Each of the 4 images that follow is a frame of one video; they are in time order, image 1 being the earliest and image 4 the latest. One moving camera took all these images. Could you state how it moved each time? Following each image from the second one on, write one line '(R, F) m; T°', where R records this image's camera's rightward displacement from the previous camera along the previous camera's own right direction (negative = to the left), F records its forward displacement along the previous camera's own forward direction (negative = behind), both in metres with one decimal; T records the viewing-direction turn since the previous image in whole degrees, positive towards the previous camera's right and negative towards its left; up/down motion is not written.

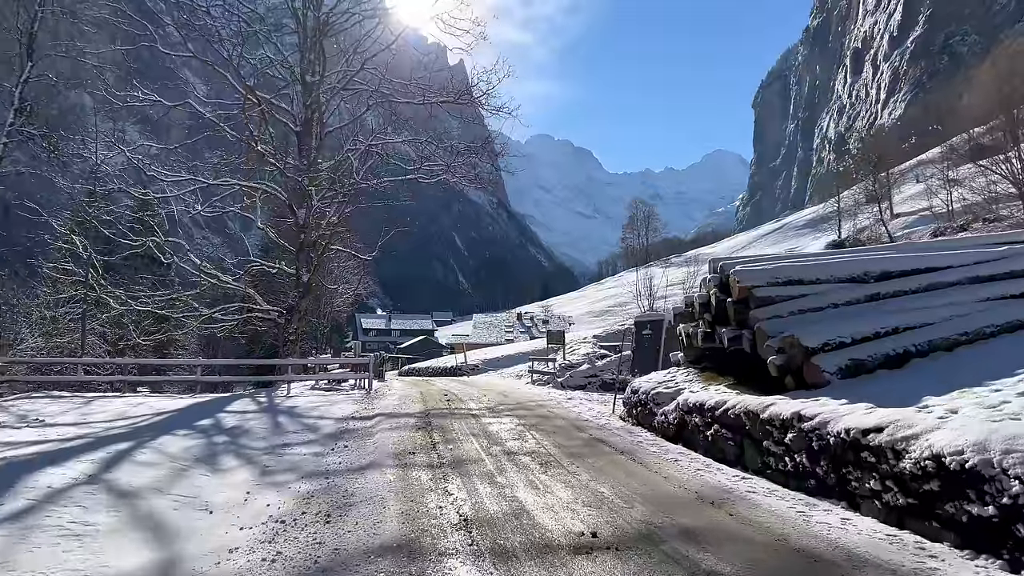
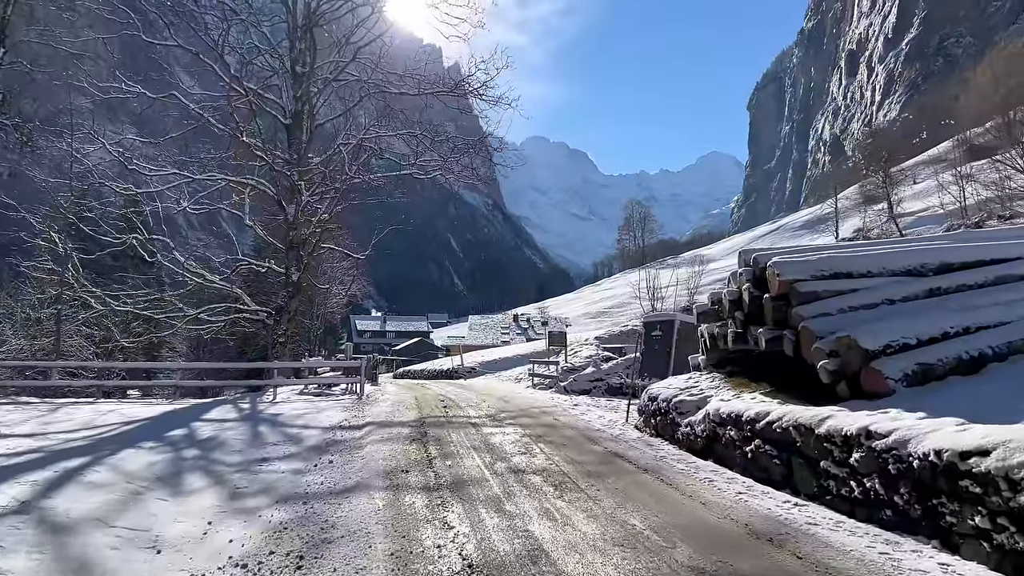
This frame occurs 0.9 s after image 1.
(-0.1, +0.9) m; 0°
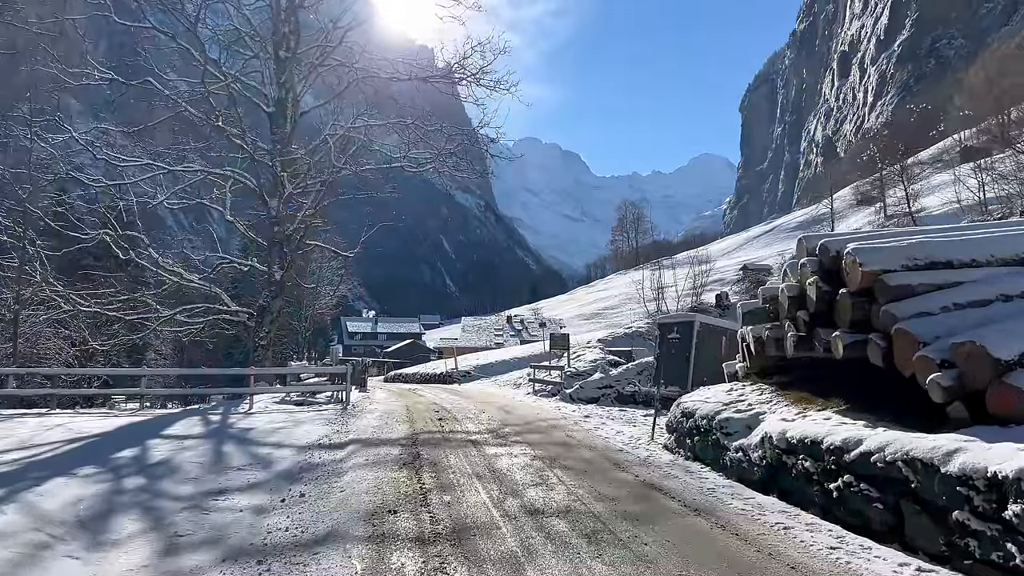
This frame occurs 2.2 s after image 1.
(-0.2, +1.2) m; +1°
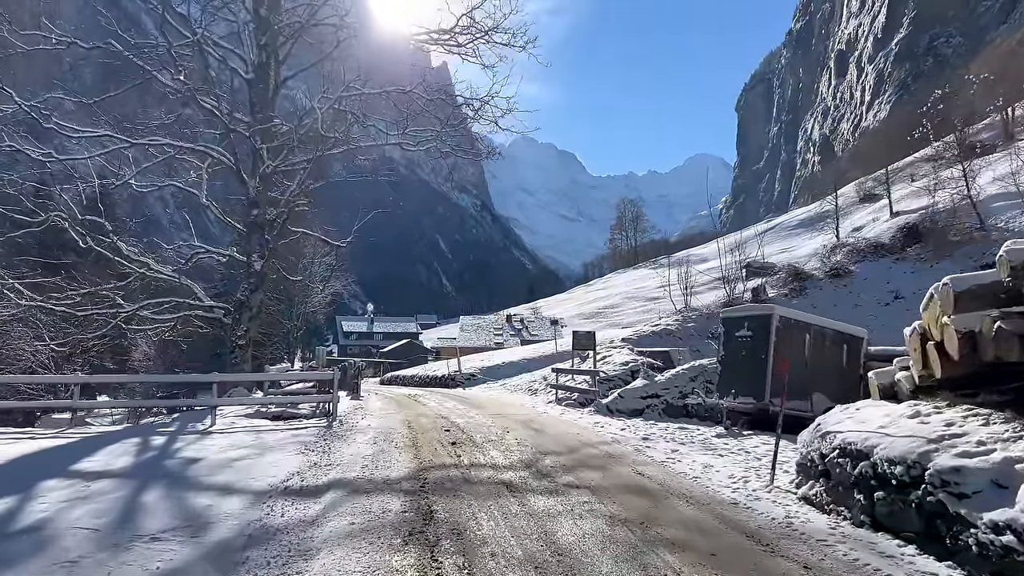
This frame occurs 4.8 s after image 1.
(-0.5, +2.4) m; 0°
